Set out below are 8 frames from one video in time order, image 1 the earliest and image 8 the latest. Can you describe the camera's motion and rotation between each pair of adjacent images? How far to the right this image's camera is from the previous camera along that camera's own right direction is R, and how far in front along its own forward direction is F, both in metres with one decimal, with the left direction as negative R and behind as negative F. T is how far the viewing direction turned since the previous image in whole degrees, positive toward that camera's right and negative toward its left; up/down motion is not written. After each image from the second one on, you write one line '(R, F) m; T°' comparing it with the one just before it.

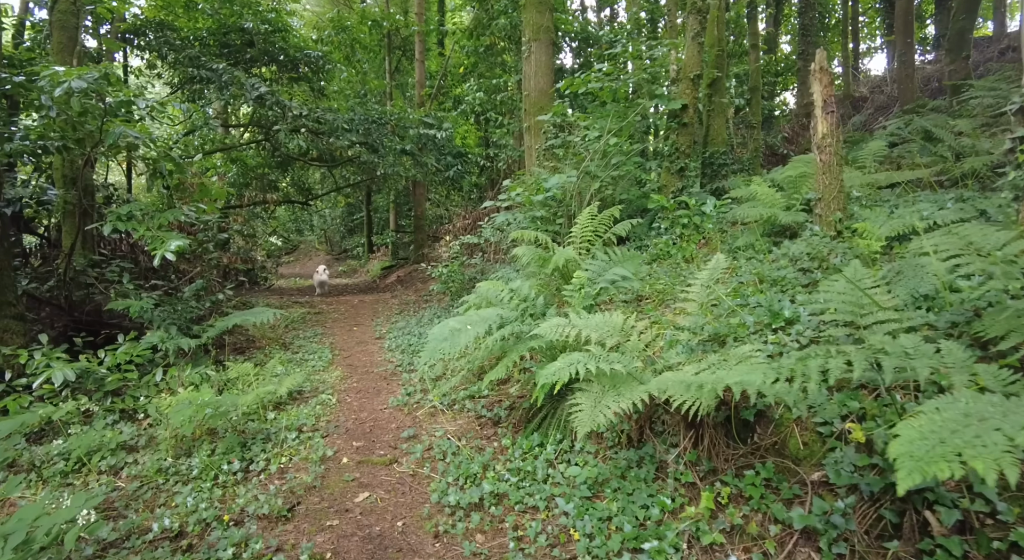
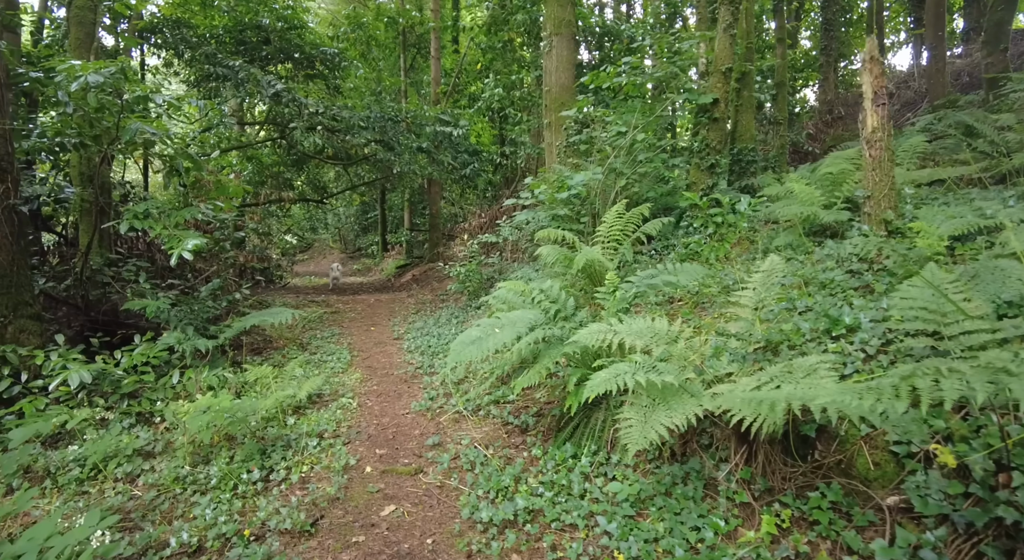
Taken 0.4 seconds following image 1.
(-0.1, +0.2) m; -1°
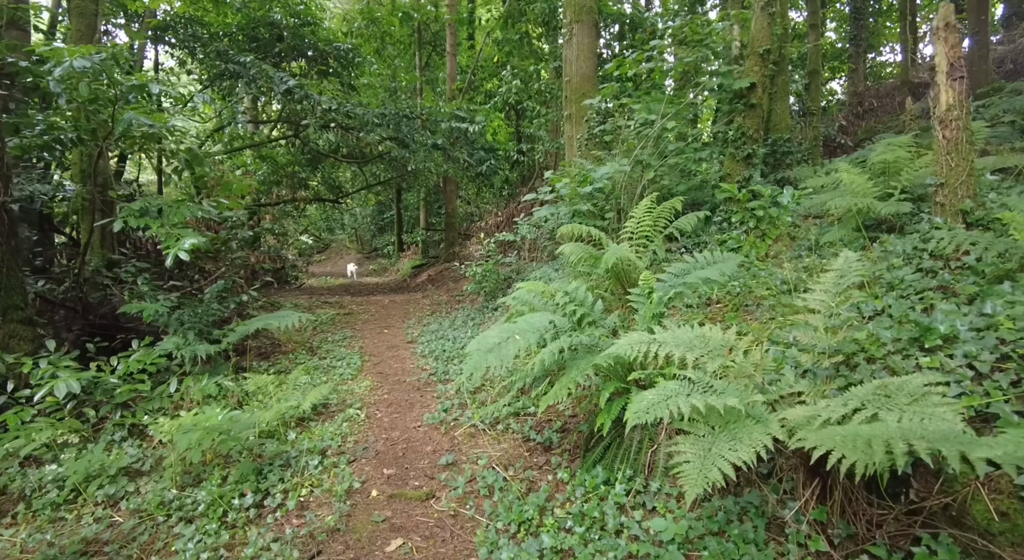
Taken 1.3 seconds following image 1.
(0.0, +0.4) m; -2°
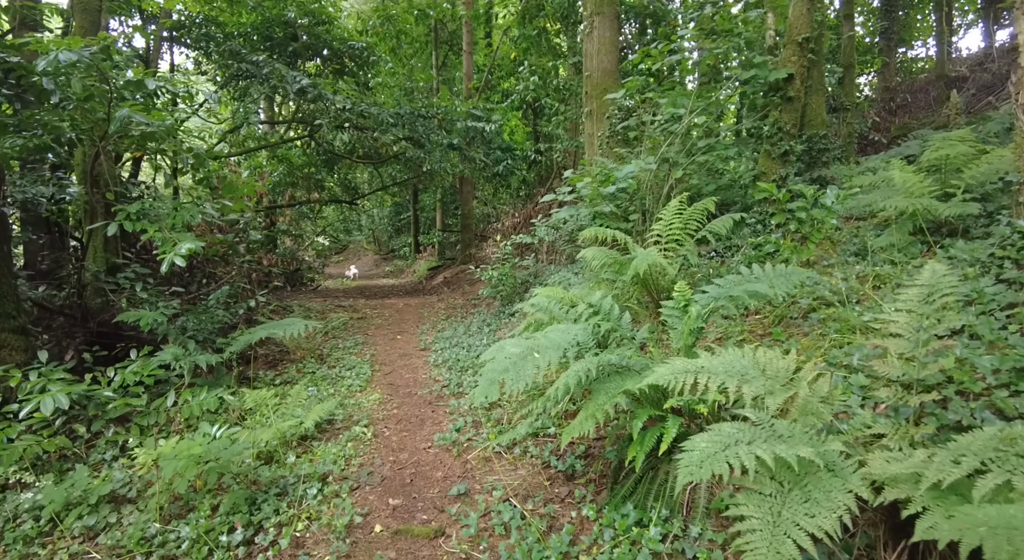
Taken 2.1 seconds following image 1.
(0.0, +0.4) m; -2°
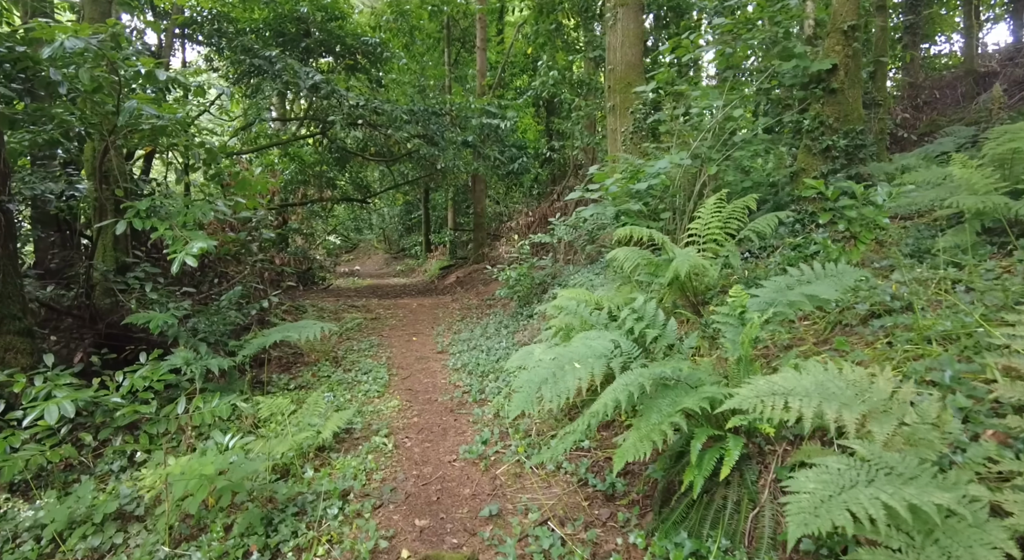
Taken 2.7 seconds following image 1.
(-0.1, +0.3) m; -1°
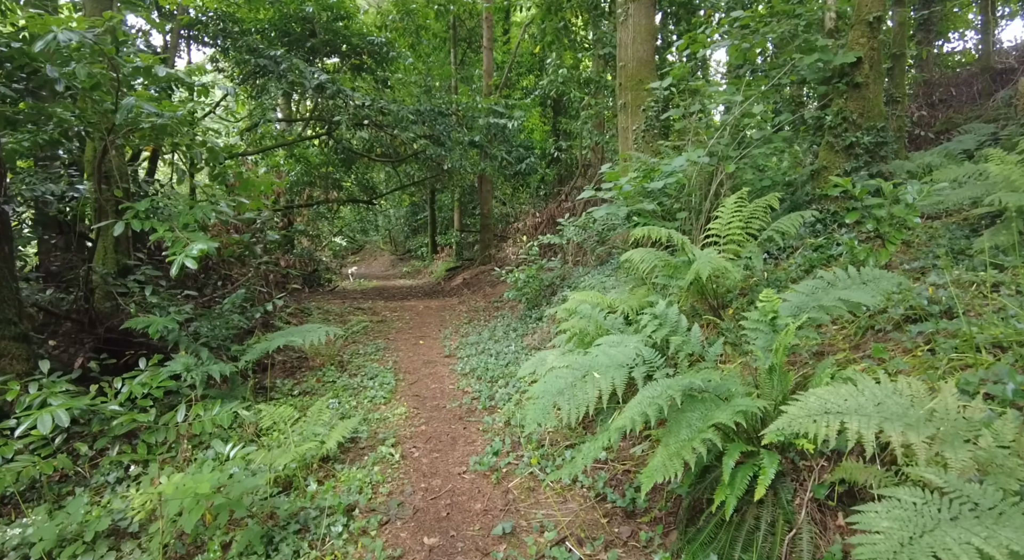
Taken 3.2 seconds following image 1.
(0.0, +0.2) m; -1°
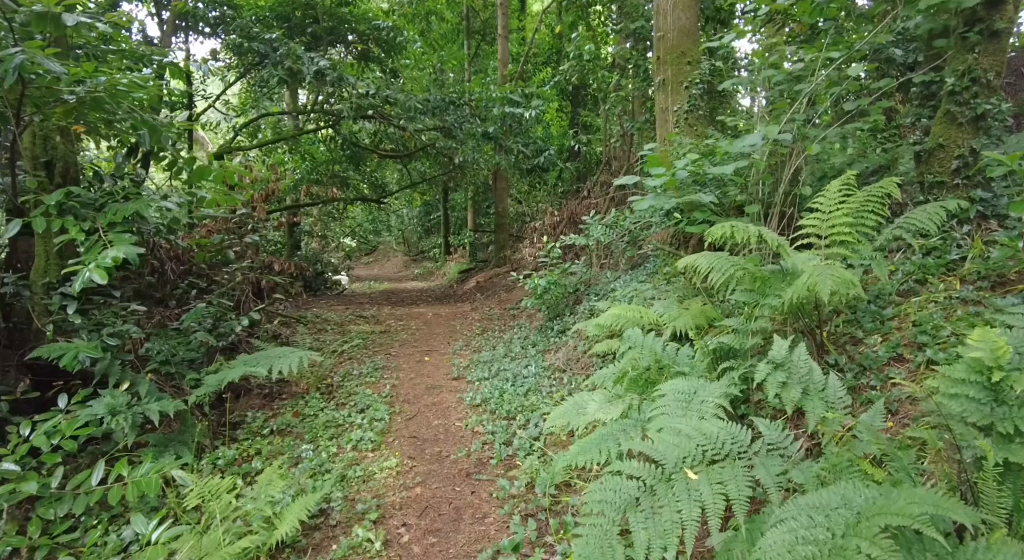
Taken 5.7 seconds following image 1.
(-0.1, +1.1) m; -1°
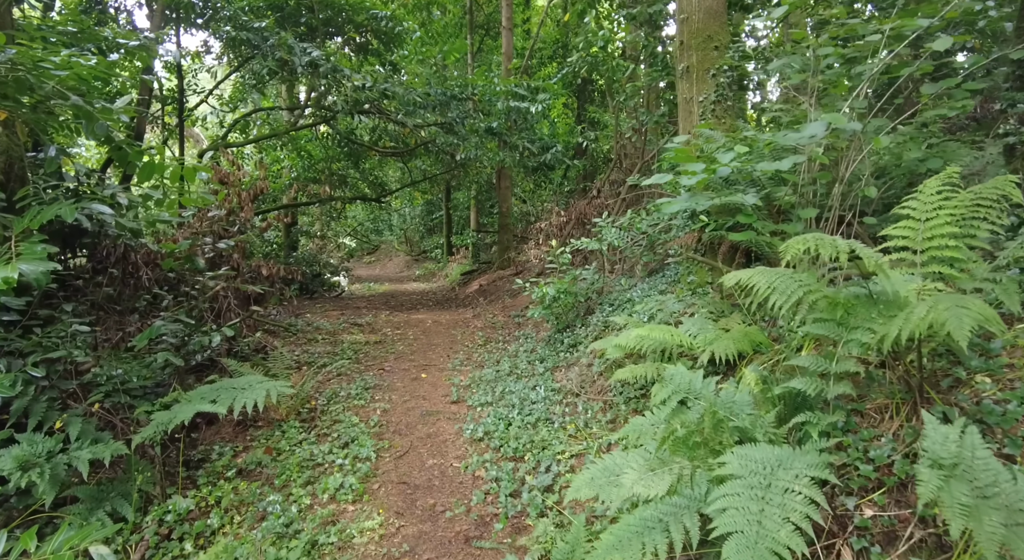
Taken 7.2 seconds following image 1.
(0.0, +0.7) m; 0°
